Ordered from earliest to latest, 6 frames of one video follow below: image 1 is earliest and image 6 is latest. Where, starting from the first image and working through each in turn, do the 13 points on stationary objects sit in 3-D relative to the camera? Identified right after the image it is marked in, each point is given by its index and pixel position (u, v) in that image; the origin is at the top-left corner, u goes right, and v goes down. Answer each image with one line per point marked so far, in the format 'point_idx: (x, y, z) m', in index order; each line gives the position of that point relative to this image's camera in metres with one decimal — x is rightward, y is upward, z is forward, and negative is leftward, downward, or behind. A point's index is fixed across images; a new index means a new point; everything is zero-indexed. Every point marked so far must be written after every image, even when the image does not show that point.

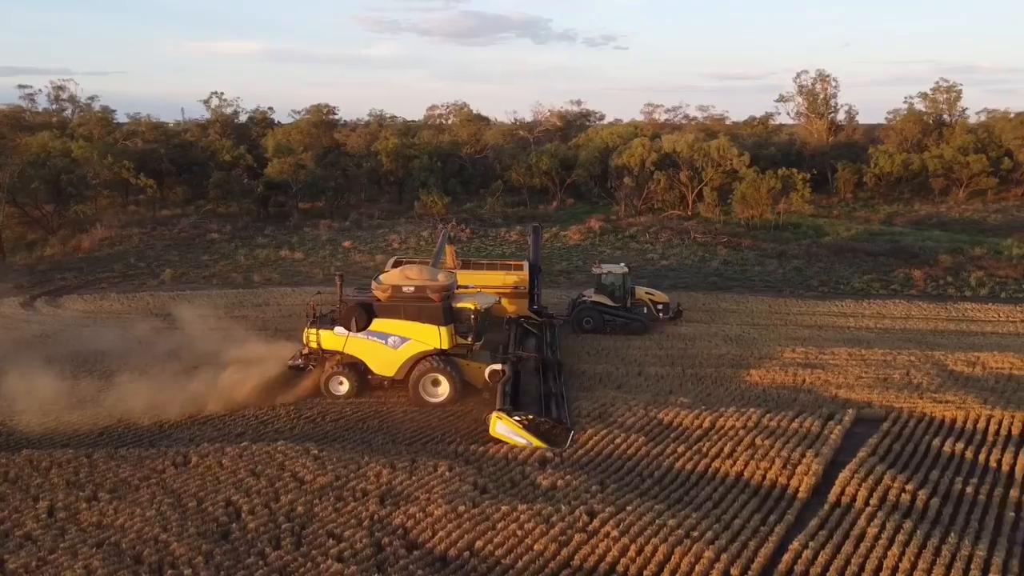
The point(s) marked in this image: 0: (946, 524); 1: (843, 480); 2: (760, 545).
0: (+4.0, -2.2, +7.3) m
1: (+3.4, -1.9, +8.2) m
2: (+2.1, -2.2, +7.0) m
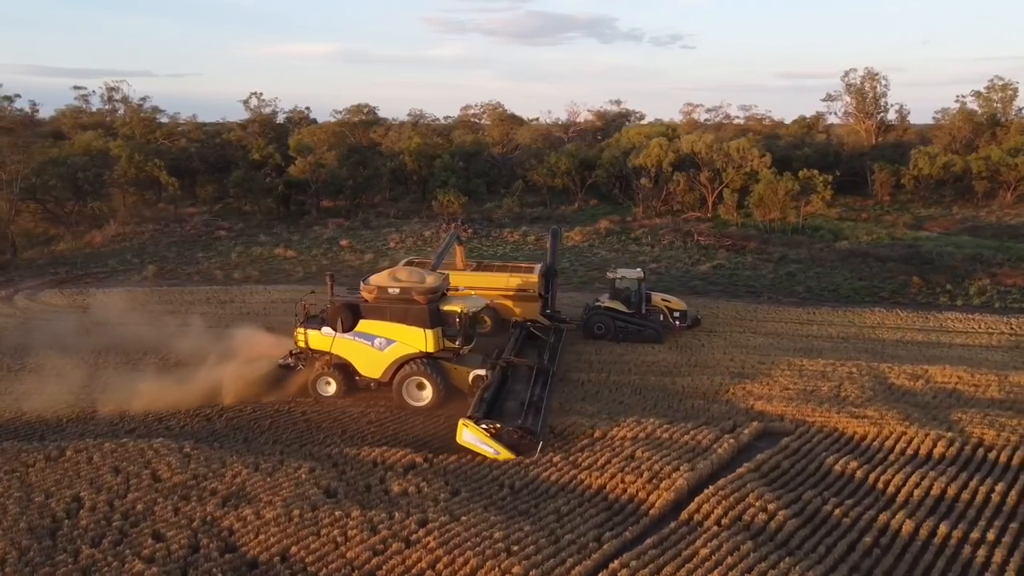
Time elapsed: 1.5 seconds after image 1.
0: (+2.4, -2.3, +6.9) m
1: (+1.9, -2.0, +7.8) m
2: (+0.6, -2.3, +6.7) m
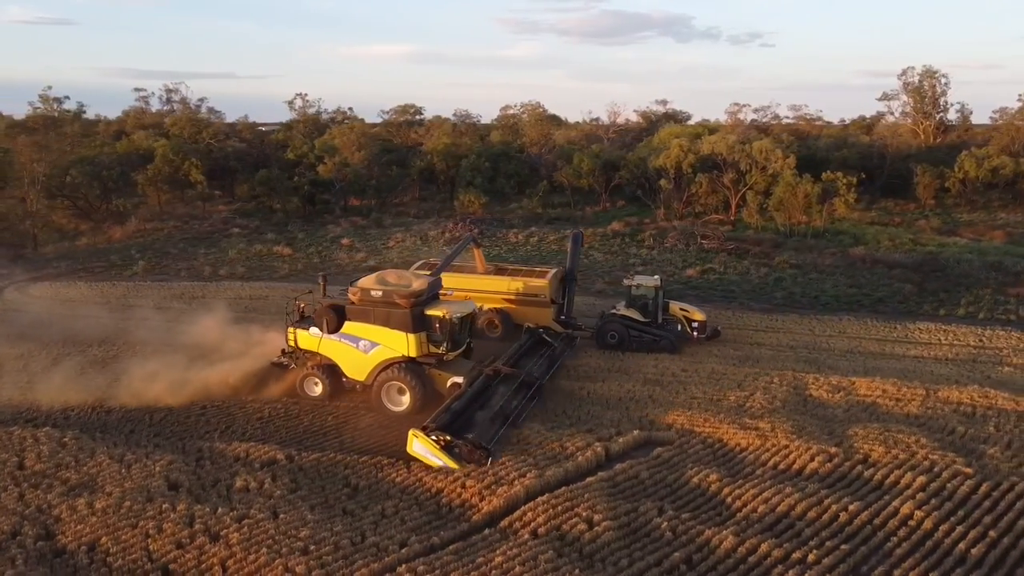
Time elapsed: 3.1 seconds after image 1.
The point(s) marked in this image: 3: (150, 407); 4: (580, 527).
0: (+0.7, -2.3, +6.8) m
1: (+0.2, -2.1, +7.7) m
2: (-1.2, -2.3, +6.7) m
3: (-4.8, -1.6, +10.7) m
4: (+0.6, -2.2, +7.3) m
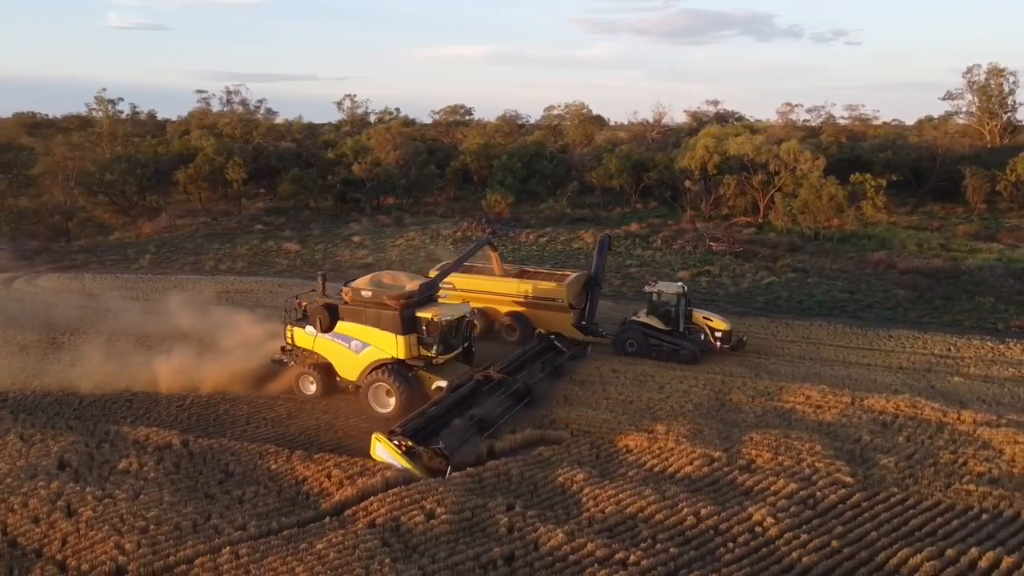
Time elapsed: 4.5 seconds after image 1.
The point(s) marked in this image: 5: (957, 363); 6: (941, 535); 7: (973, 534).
0: (-0.8, -2.3, +6.9) m
1: (-1.2, -2.0, +7.9) m
2: (-2.7, -2.2, +7.0) m
3: (-6.0, -1.4, +11.3) m
4: (-0.9, -2.1, +7.4) m
5: (+7.2, -1.2, +13.0) m
6: (+3.9, -2.2, +7.4) m
7: (+4.2, -2.3, +7.4) m
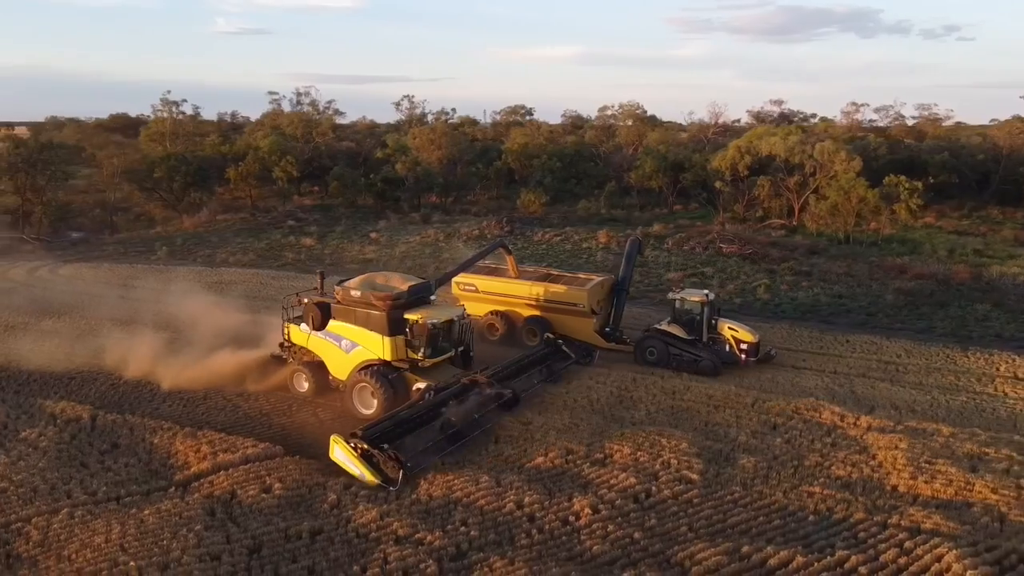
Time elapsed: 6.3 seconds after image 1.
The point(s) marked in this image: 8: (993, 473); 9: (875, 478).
0: (-2.6, -2.2, +7.4) m
1: (-2.8, -1.9, +8.4) m
2: (-4.4, -2.1, +7.7) m
3: (-7.2, -1.2, +12.3) m
4: (-2.6, -2.0, +7.9) m
5: (+6.1, -1.3, +12.7) m
6: (+2.2, -2.2, +7.4) m
7: (+2.5, -2.2, +7.4) m
8: (+5.0, -1.9, +8.5) m
9: (+3.8, -2.0, +8.5) m
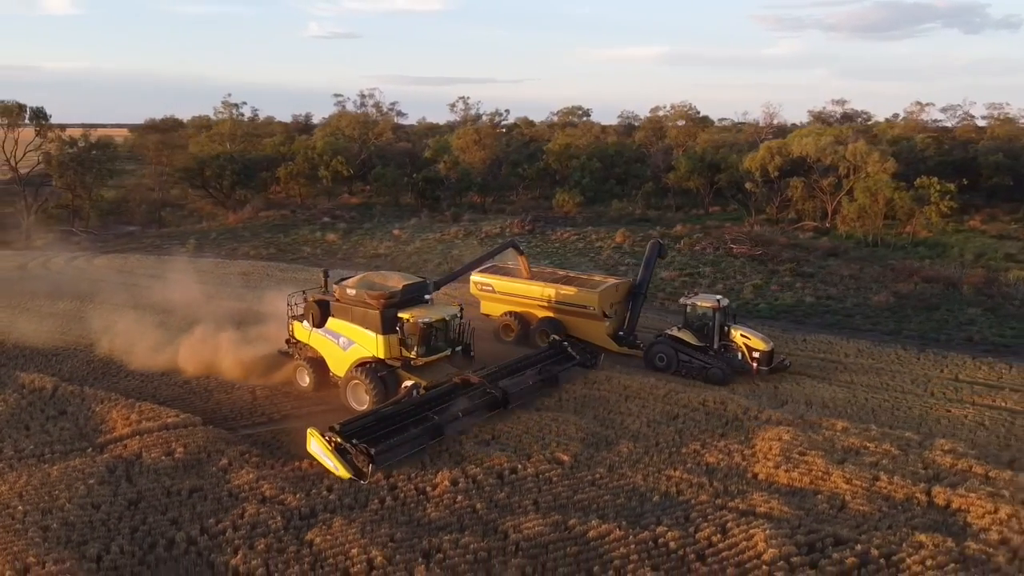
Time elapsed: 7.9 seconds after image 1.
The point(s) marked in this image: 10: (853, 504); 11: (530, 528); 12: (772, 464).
0: (-4.0, -2.0, +8.3) m
1: (-4.1, -1.7, +9.3) m
2: (-5.8, -1.9, +8.8) m
3: (-8.1, -1.0, +13.6) m
4: (-3.9, -1.8, +8.8) m
5: (+5.1, -1.3, +12.7) m
6: (+0.7, -2.1, +7.8) m
7: (+1.1, -2.1, +7.8) m
8: (+3.7, -1.9, +8.7) m
9: (+2.5, -1.9, +8.8) m
10: (+3.3, -2.1, +7.8) m
11: (+0.2, -2.2, +7.4) m
12: (+2.8, -1.9, +8.8) m
